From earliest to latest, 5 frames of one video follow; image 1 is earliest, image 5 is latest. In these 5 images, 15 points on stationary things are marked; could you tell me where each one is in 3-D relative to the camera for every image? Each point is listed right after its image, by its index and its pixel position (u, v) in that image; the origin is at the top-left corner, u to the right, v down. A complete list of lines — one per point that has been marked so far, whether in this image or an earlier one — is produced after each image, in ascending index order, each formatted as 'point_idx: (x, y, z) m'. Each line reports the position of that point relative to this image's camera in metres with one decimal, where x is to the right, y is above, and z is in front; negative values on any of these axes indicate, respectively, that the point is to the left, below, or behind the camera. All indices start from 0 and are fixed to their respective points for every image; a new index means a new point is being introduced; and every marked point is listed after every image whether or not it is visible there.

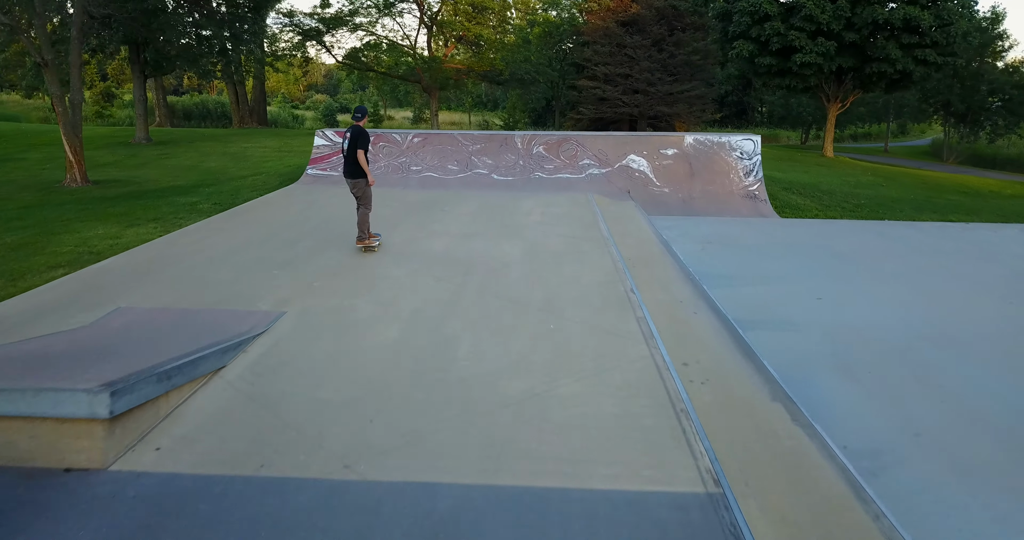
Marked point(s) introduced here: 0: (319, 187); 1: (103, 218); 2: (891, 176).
0: (-2.4, +1.0, +8.9) m
1: (-4.5, +0.6, +7.9) m
2: (+6.7, +1.7, +12.5) m
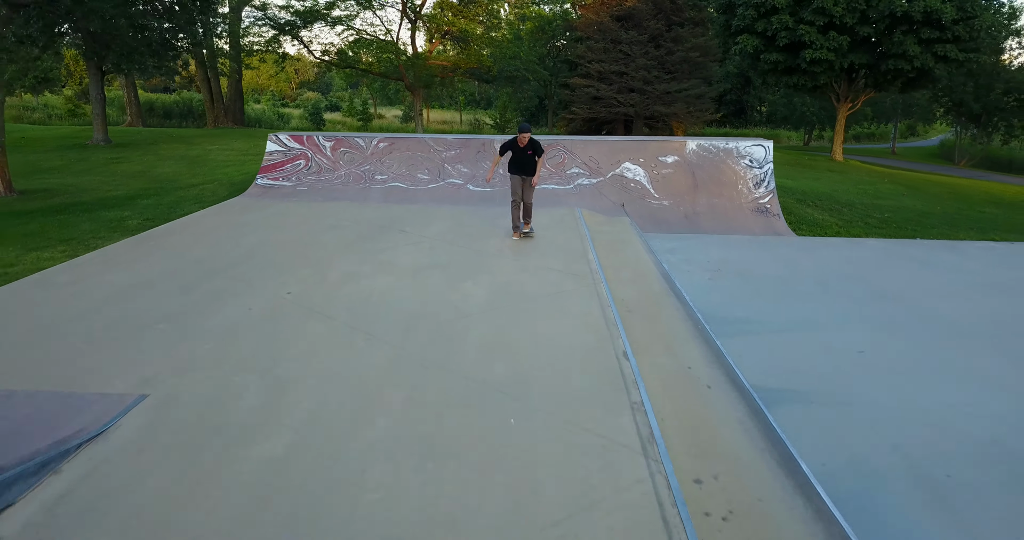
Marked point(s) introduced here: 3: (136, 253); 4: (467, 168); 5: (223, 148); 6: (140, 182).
0: (-2.7, +0.8, +7.7) m
1: (-4.8, +0.3, +6.7) m
2: (+6.4, +1.4, +11.4) m
3: (-2.9, +0.1, +5.4) m
4: (-0.5, +1.2, +8.3) m
5: (-6.1, +2.6, +14.9) m
6: (-5.6, +1.3, +10.6) m
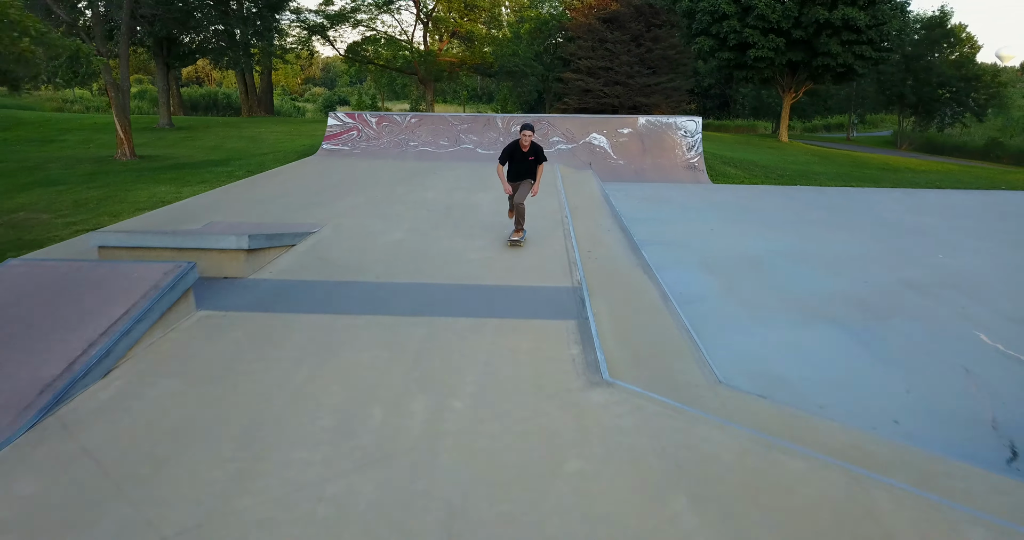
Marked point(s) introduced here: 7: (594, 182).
0: (-2.7, +1.7, +10.7) m
1: (-4.8, +1.2, +9.7) m
2: (+6.4, +2.3, +14.3) m
3: (-2.9, +1.0, +8.4) m
4: (-0.6, +2.1, +11.3) m
5: (-6.1, +3.5, +17.9) m
6: (-5.6, +2.3, +13.6) m
7: (+1.1, +1.2, +9.6) m
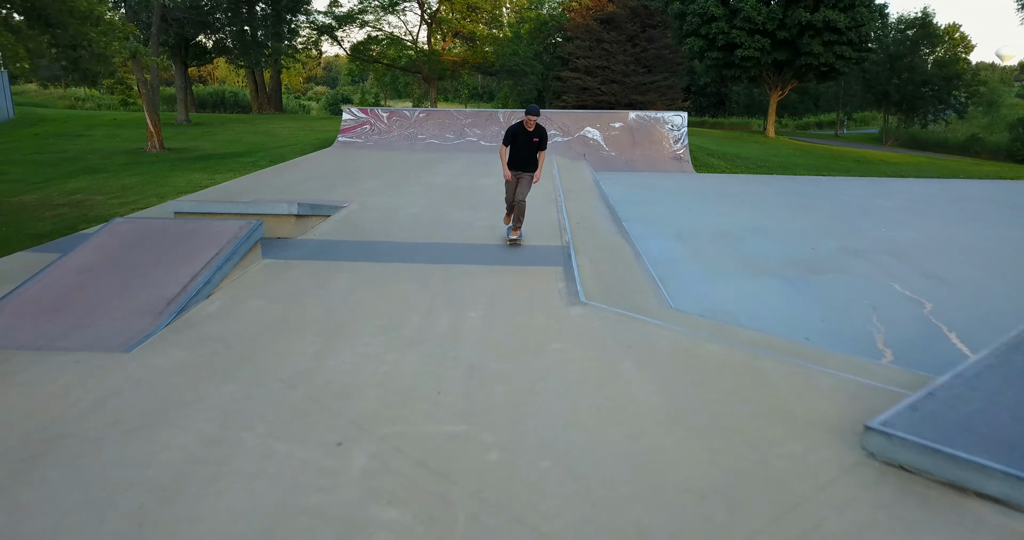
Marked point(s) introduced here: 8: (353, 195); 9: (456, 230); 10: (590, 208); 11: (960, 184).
0: (-2.7, +2.0, +11.6) m
1: (-4.8, +1.5, +10.7) m
2: (+6.4, +2.6, +15.3) m
3: (-2.9, +1.3, +9.3) m
4: (-0.6, +2.4, +12.2) m
5: (-6.1, +3.8, +18.9) m
6: (-5.6, +2.6, +14.6) m
7: (+1.1, +1.5, +10.5) m
8: (-1.6, +0.8, +7.3) m
9: (-0.5, +0.3, +5.8) m
10: (+0.8, +0.6, +7.0) m
11: (+6.5, +1.2, +10.3) m
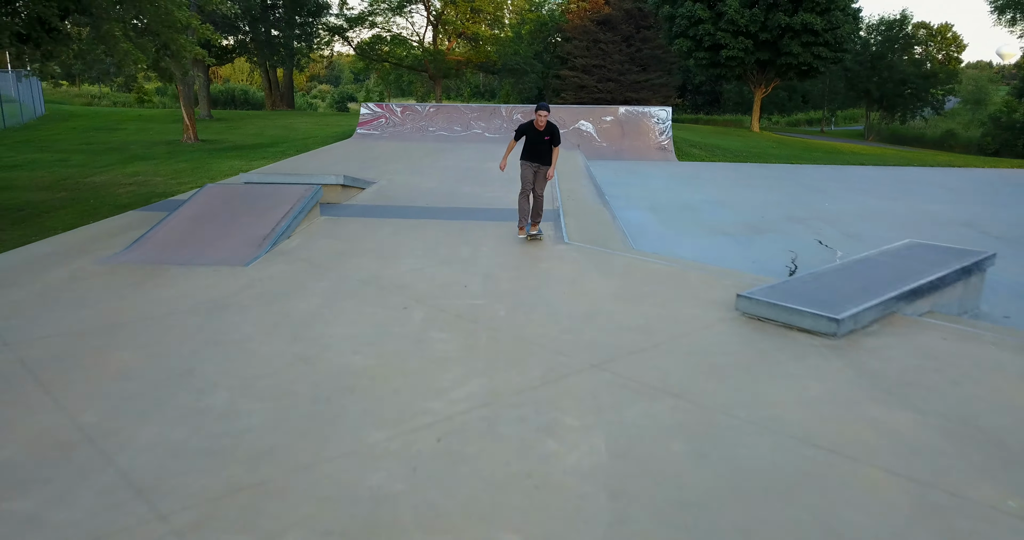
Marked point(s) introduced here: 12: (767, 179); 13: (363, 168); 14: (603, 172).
0: (-2.7, +2.4, +13.0) m
1: (-4.8, +1.9, +12.0) m
2: (+6.4, +3.0, +16.6) m
3: (-2.9, +1.7, +10.7) m
4: (-0.5, +2.8, +13.6) m
5: (-6.1, +4.2, +20.2) m
6: (-5.6, +3.0, +15.9) m
7: (+1.1, +1.9, +11.8) m
8: (-1.6, +1.2, +8.7) m
9: (-0.4, +0.7, +7.1) m
10: (+0.8, +1.0, +8.4) m
11: (+6.5, +1.6, +11.6) m
12: (+3.7, +1.3, +10.4) m
13: (-2.0, +1.4, +9.4) m
14: (+1.4, +1.5, +11.1) m
